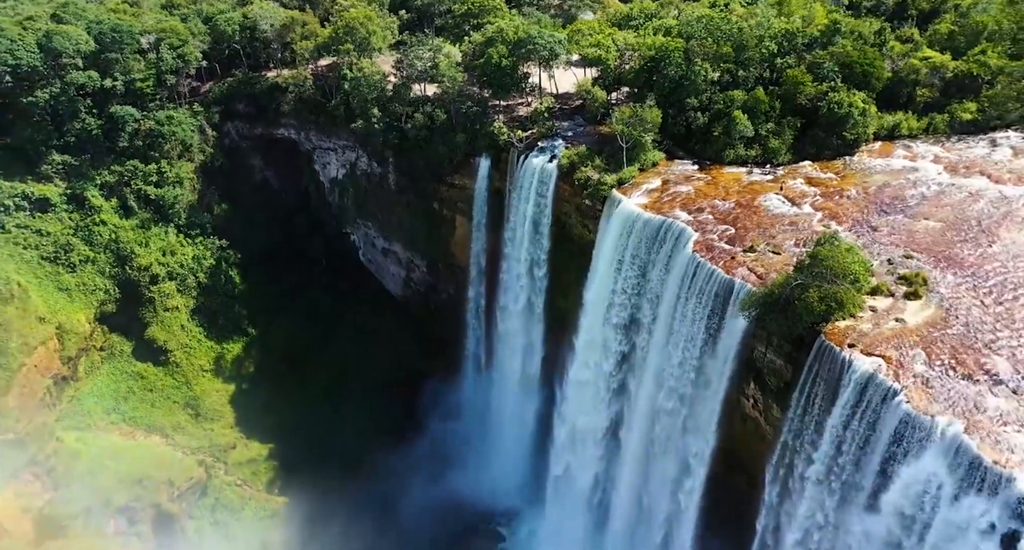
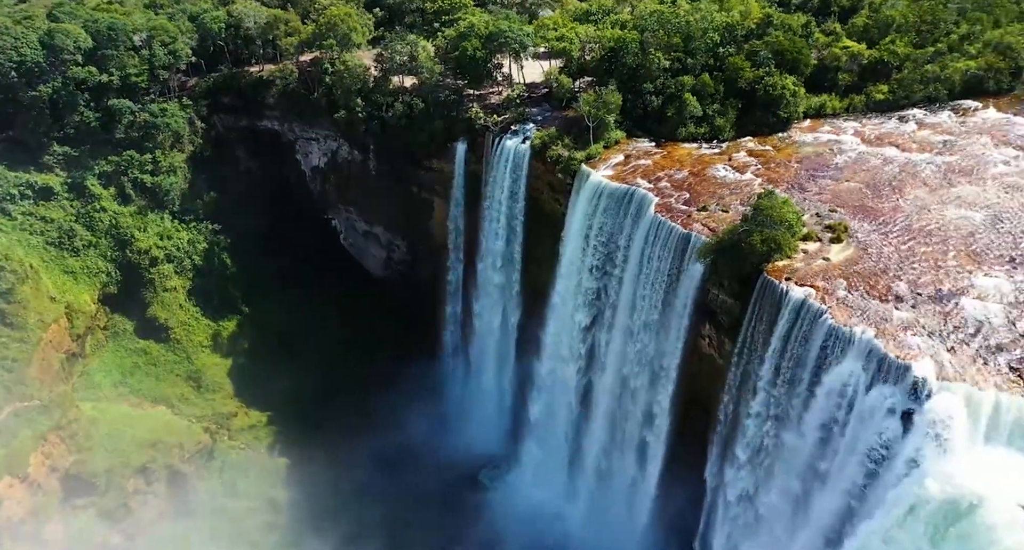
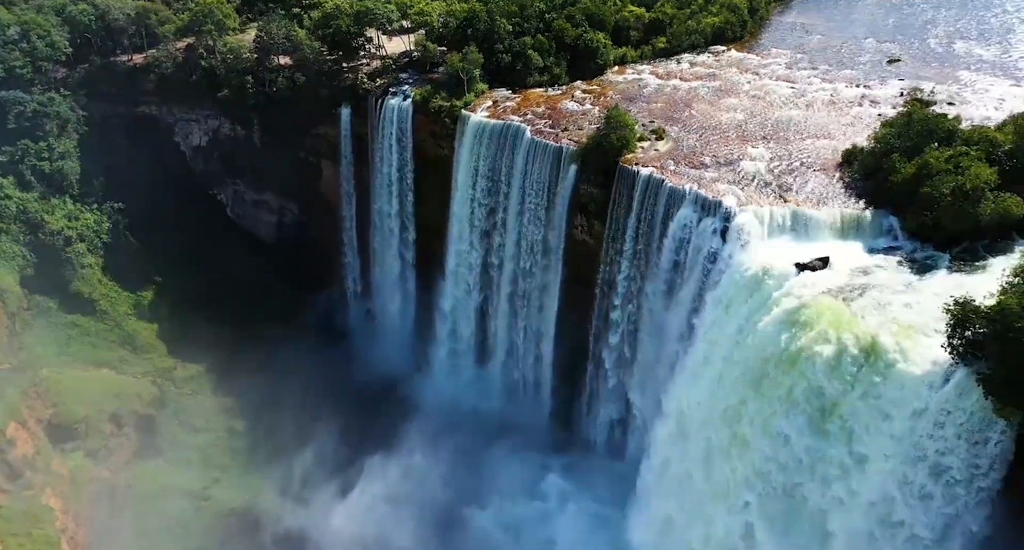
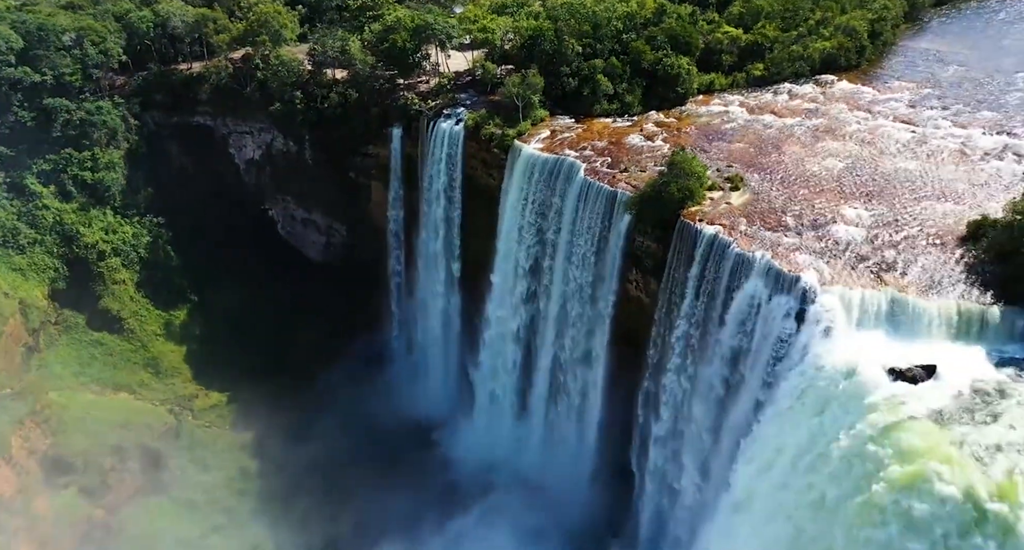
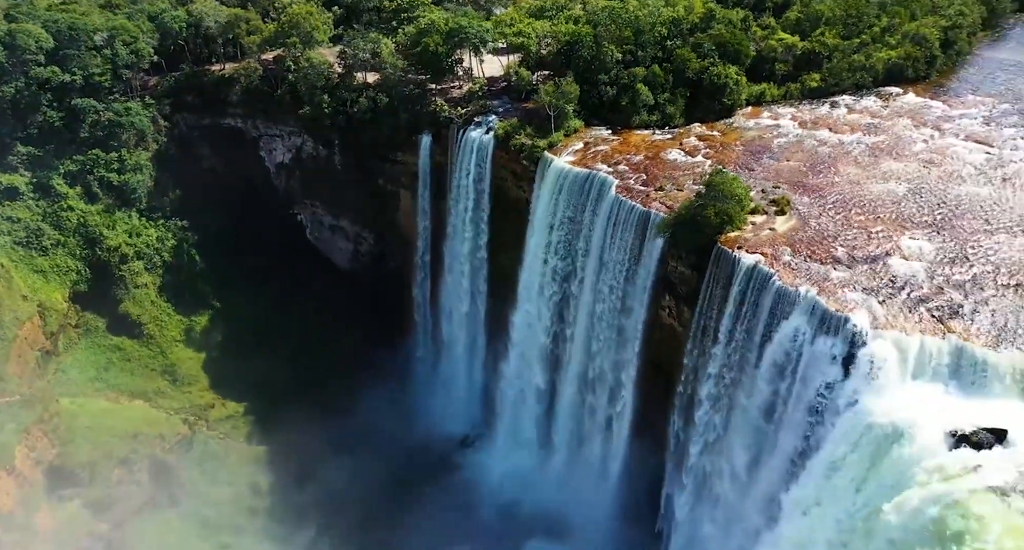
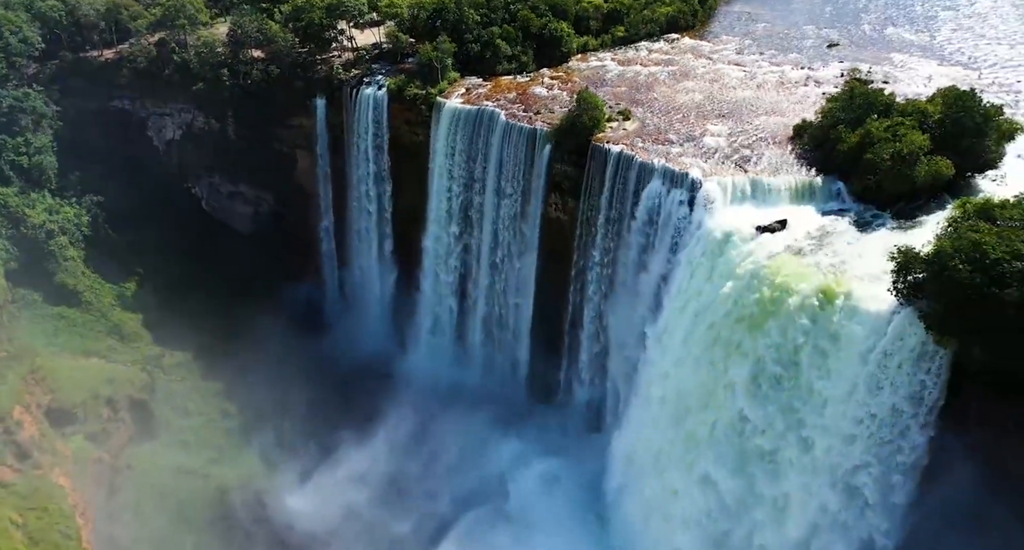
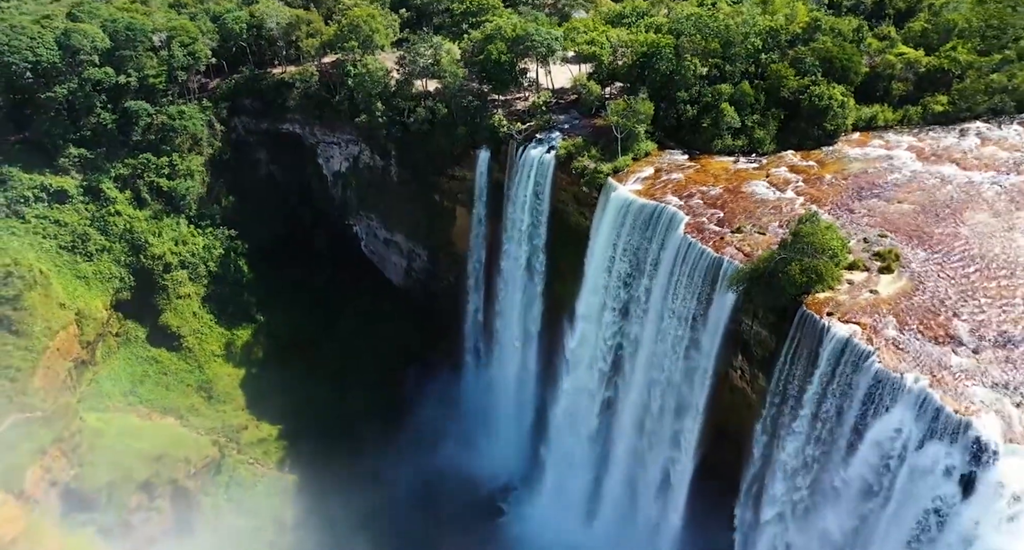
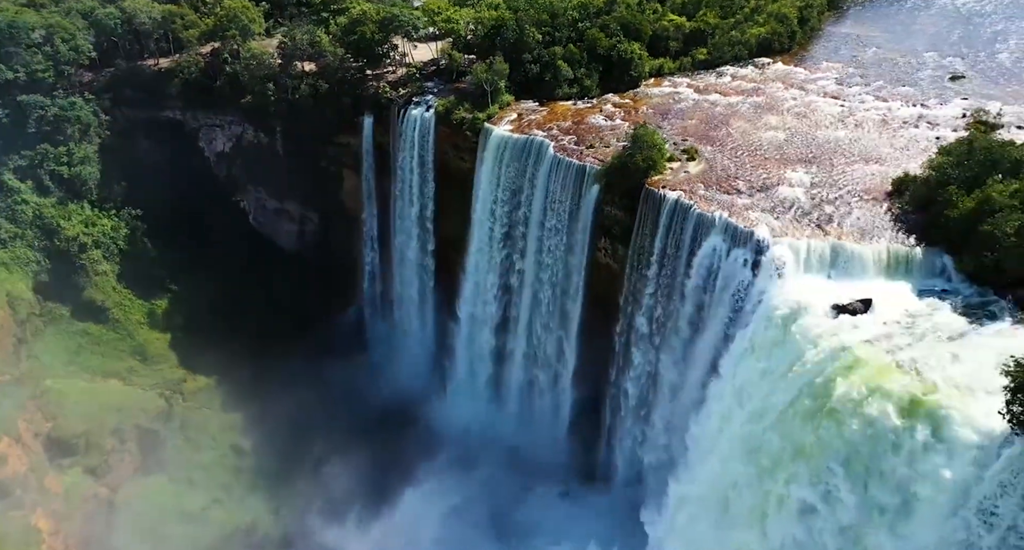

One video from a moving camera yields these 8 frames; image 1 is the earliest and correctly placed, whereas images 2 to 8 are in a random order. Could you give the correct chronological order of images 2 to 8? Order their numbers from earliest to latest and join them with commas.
7, 2, 5, 4, 8, 3, 6
